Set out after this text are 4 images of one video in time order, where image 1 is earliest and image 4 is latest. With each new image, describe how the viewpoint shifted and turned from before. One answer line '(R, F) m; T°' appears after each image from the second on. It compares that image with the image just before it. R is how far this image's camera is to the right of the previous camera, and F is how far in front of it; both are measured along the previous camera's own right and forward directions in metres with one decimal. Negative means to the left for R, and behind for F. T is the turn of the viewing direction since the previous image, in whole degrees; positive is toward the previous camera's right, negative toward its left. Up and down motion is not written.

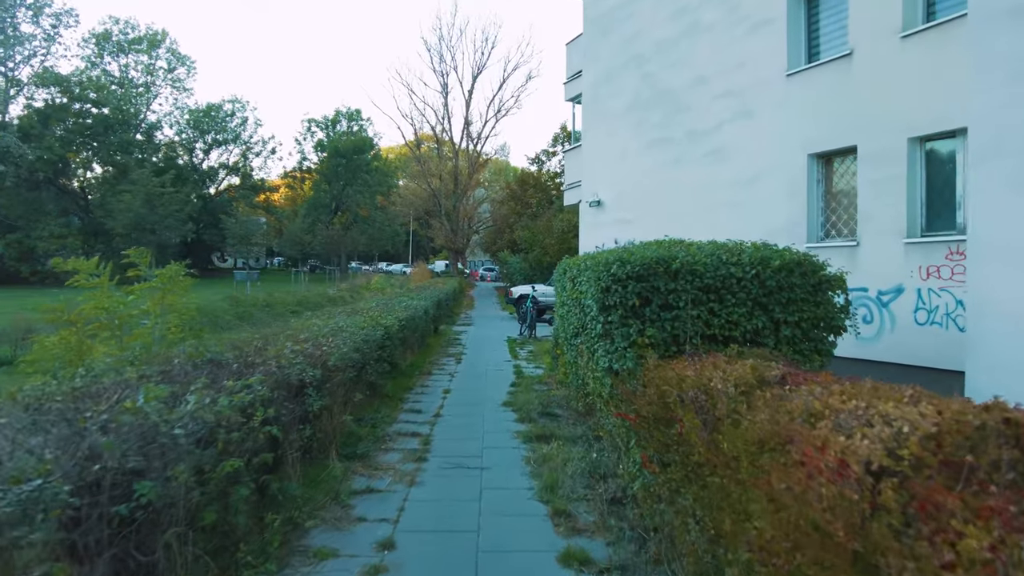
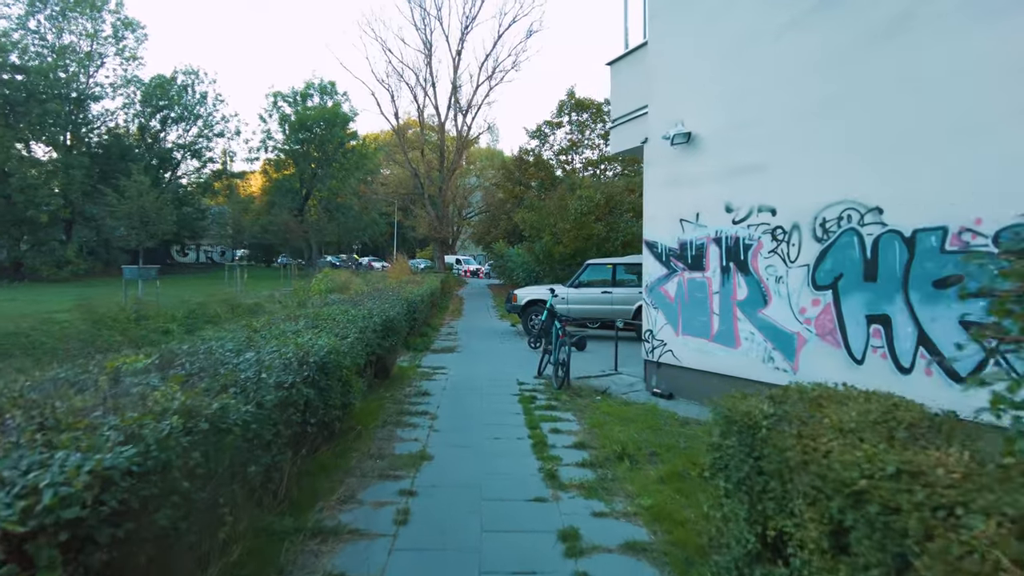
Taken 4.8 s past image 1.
(-0.3, +7.9) m; +1°
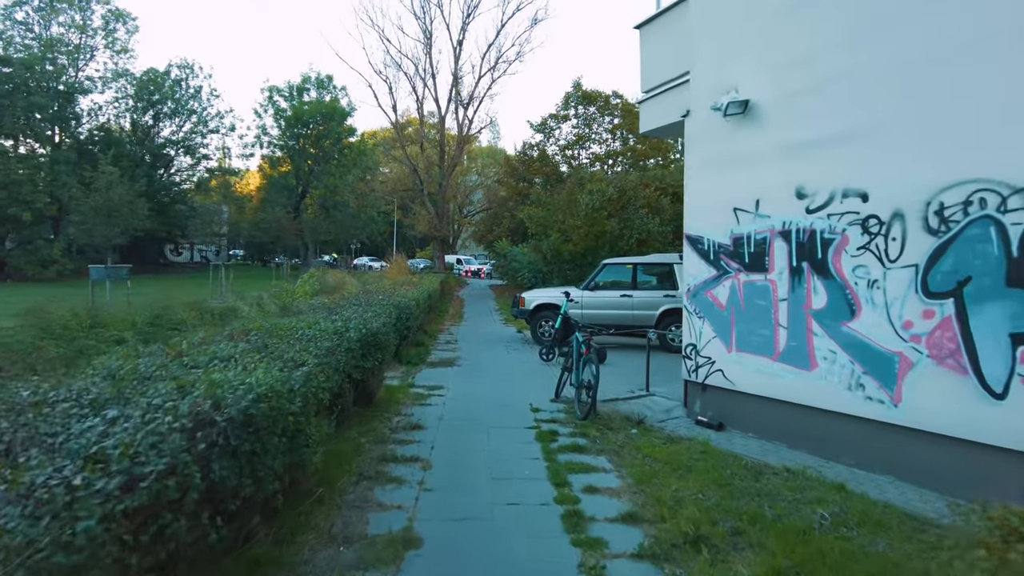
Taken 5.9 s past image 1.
(-0.1, +1.8) m; 0°
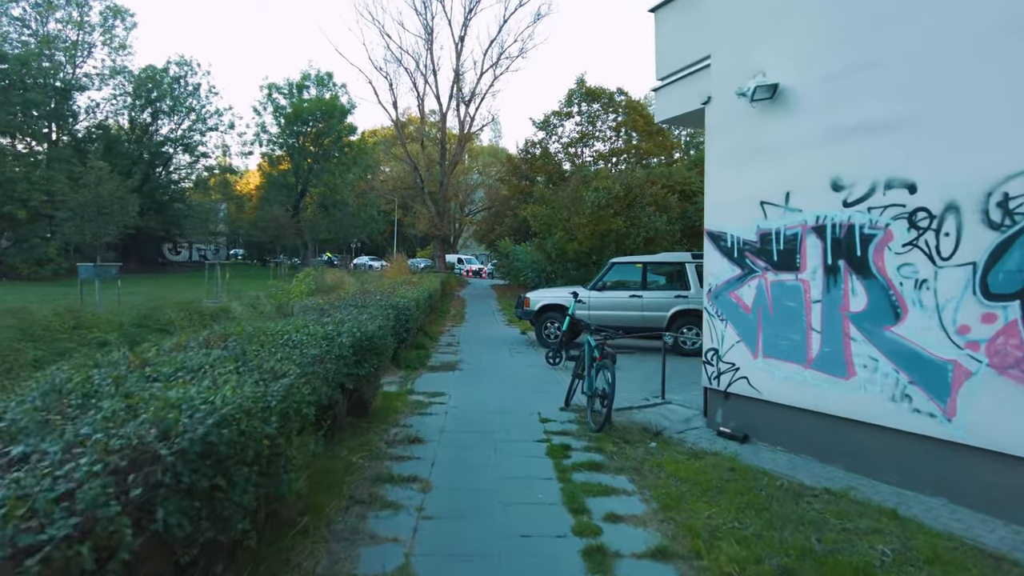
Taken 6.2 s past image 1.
(-0.1, +0.6) m; 0°
